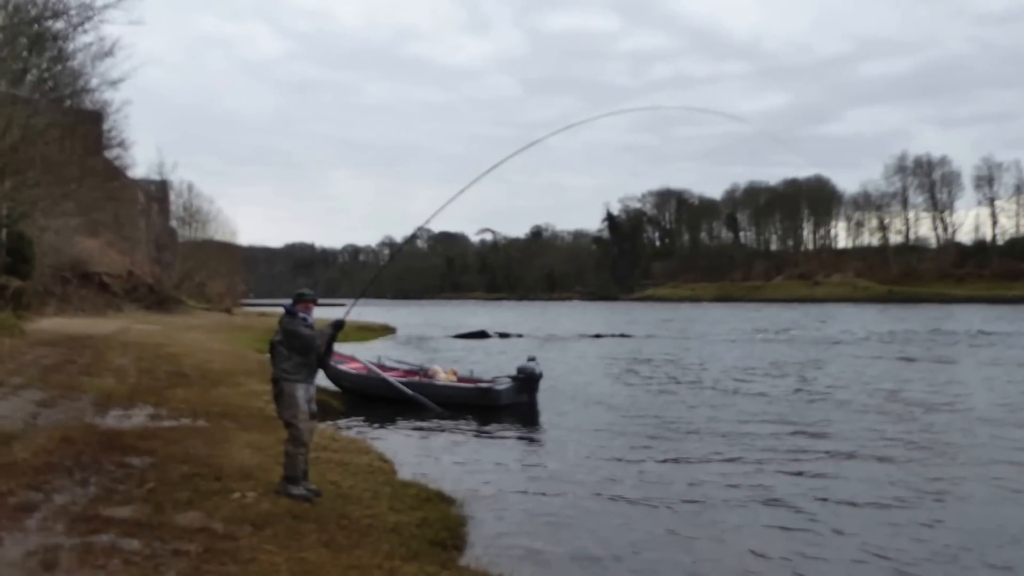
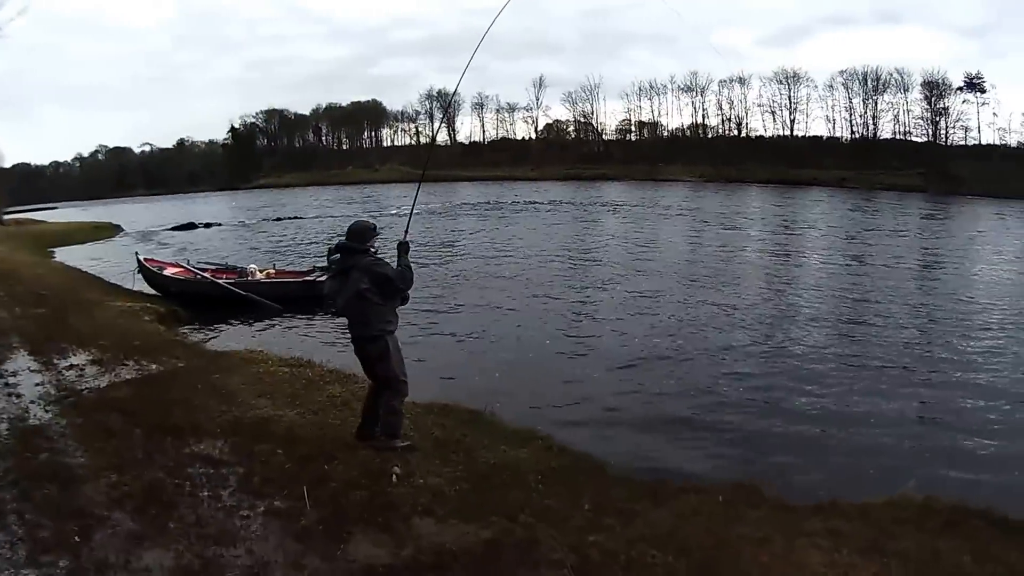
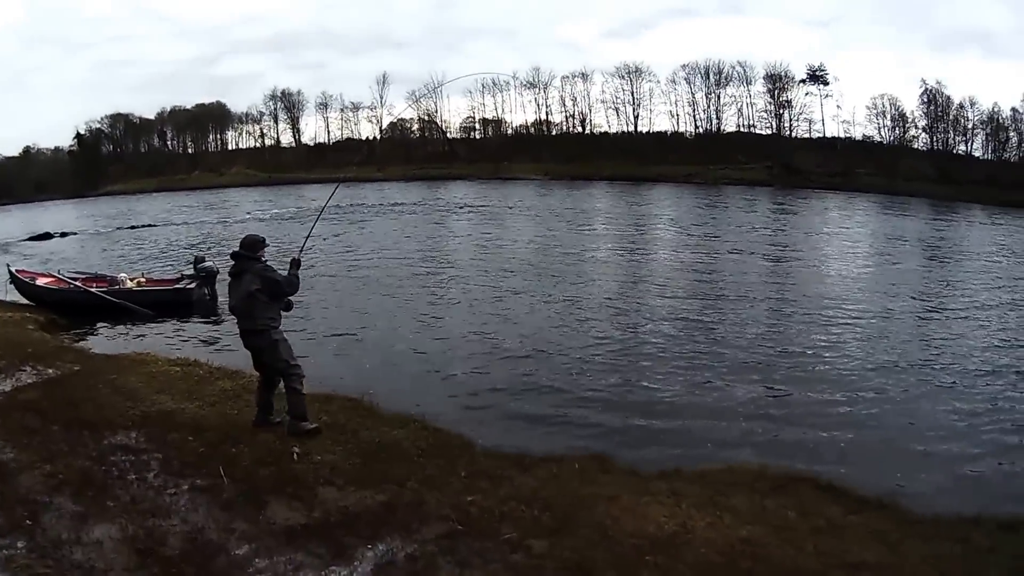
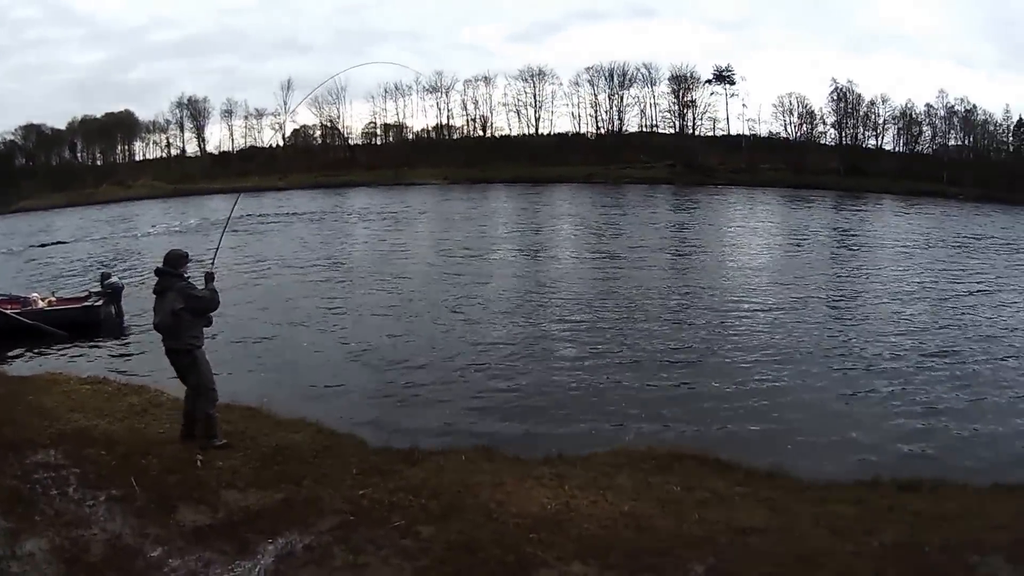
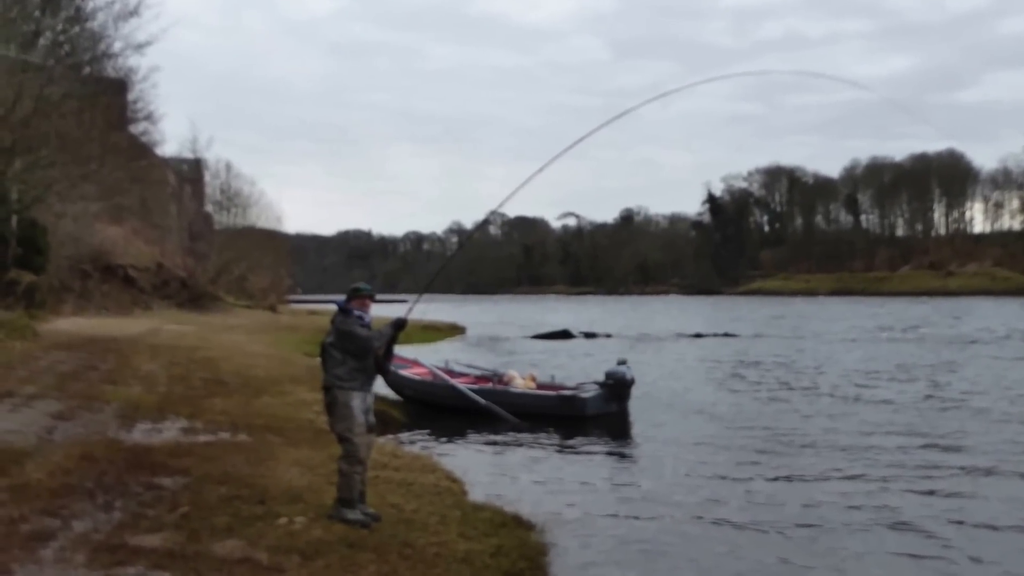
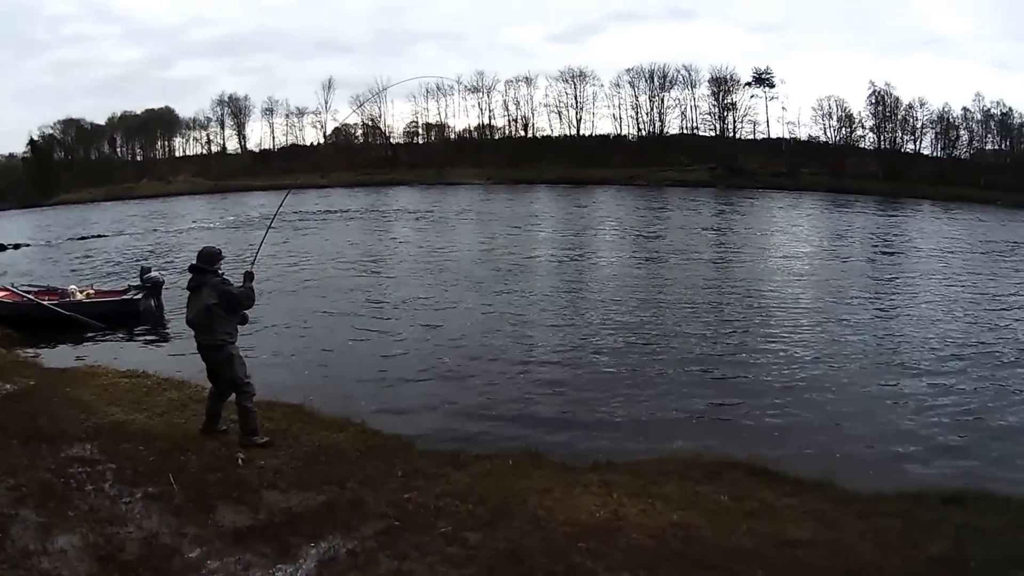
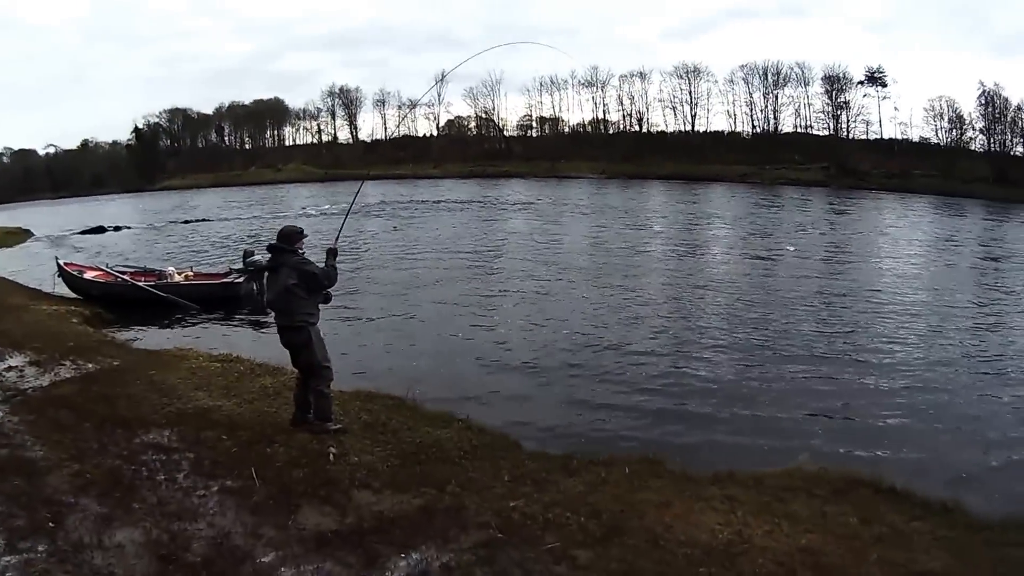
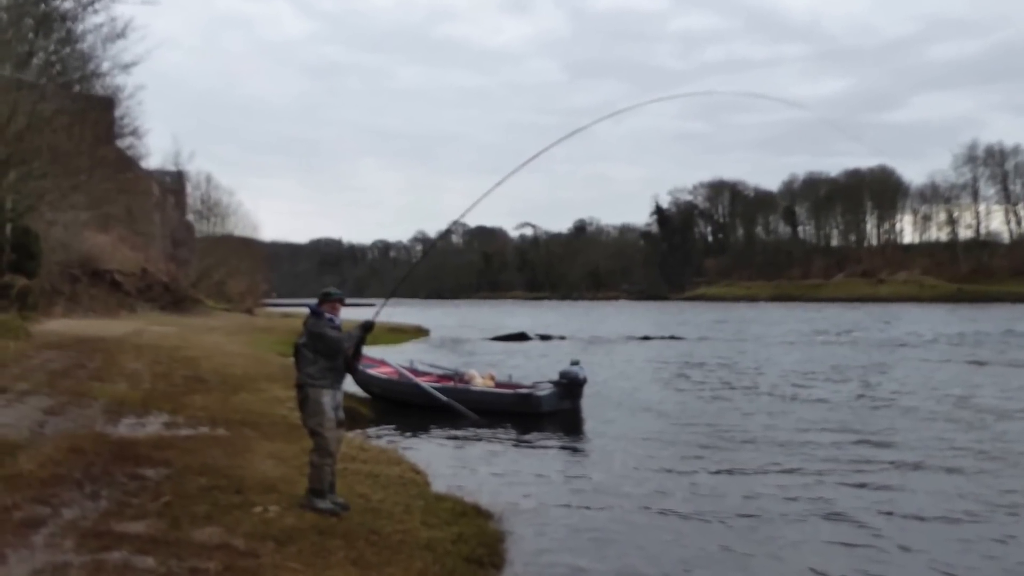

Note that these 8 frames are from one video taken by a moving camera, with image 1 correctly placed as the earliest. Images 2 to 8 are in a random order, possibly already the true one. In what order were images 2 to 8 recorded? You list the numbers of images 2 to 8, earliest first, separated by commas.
8, 5, 2, 7, 3, 6, 4
